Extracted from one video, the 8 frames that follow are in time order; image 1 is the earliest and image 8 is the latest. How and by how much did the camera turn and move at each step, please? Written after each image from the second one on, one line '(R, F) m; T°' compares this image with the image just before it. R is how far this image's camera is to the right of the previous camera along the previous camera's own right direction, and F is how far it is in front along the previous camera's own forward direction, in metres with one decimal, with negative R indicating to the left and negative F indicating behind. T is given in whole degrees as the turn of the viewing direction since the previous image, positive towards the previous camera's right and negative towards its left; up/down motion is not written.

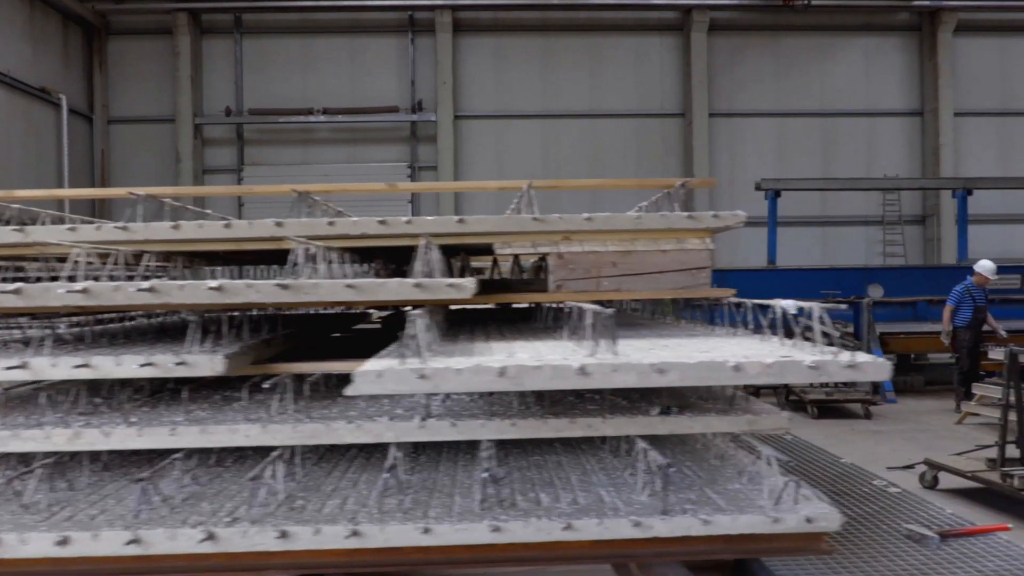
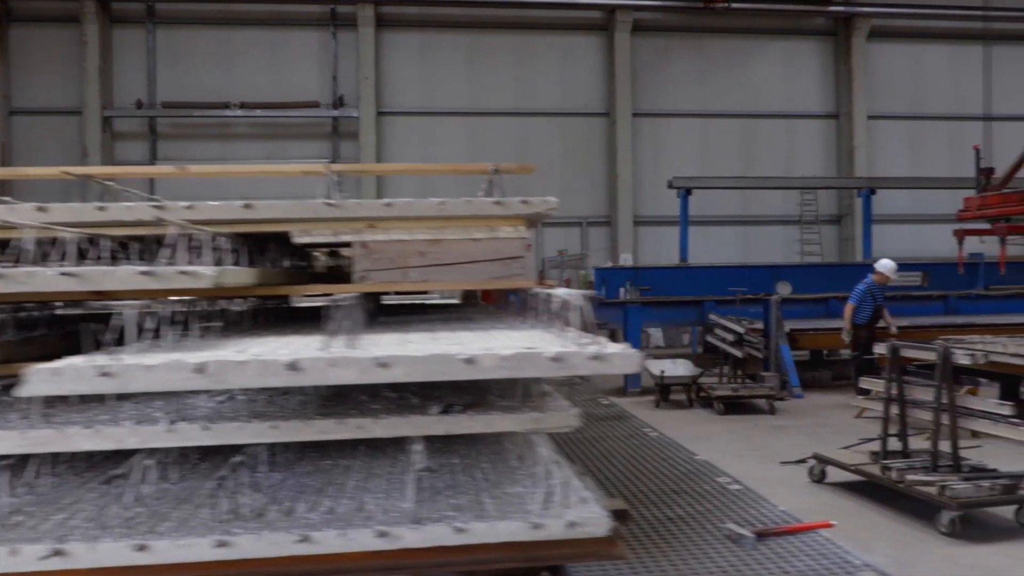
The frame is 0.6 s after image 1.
(+0.3, +0.1) m; +4°
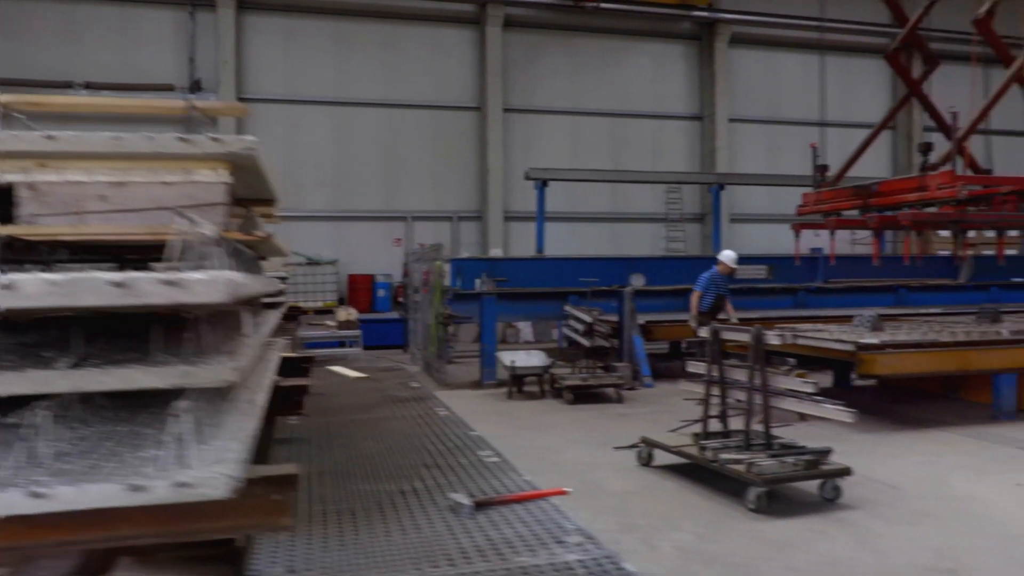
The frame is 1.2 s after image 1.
(+0.4, +0.1) m; +8°
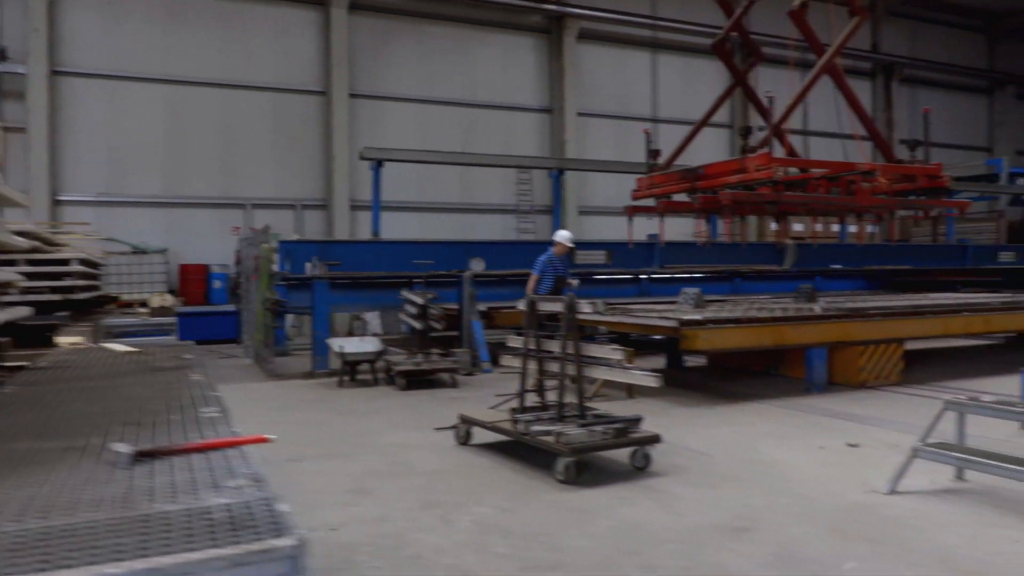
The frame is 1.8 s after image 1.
(+0.3, +0.2) m; +9°
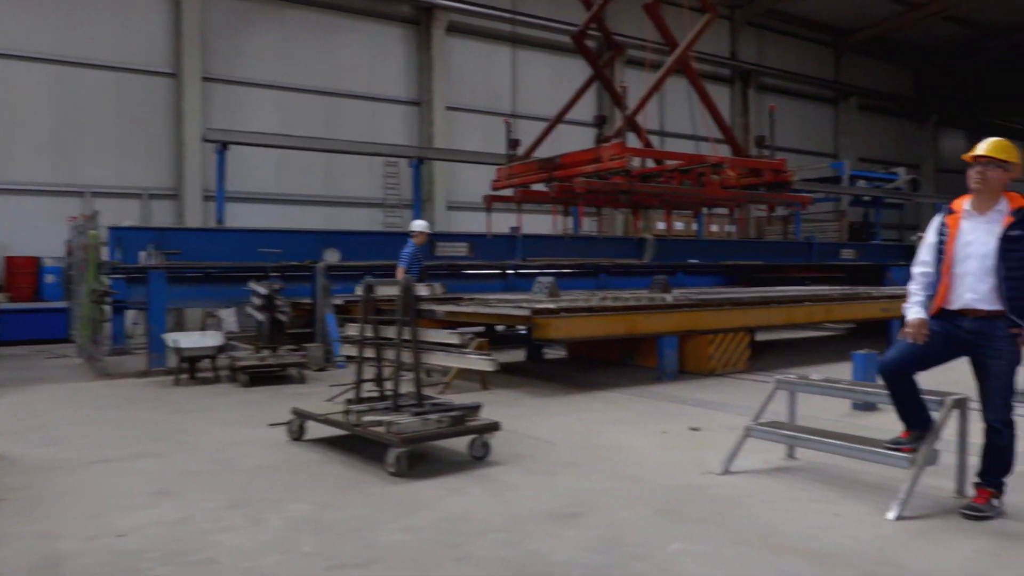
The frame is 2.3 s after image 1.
(+0.2, +0.2) m; +9°
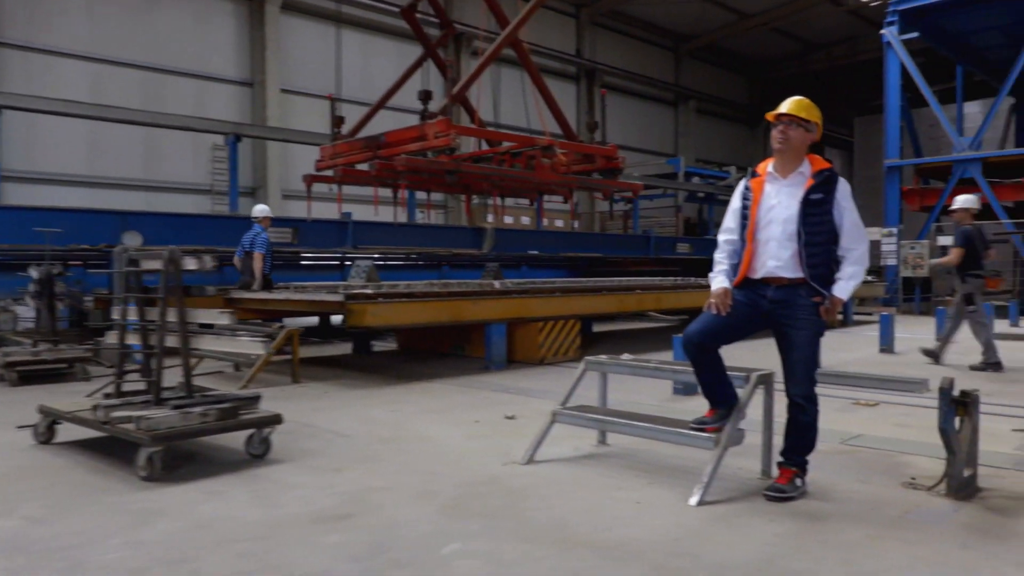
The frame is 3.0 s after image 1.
(+0.3, +0.4) m; +10°
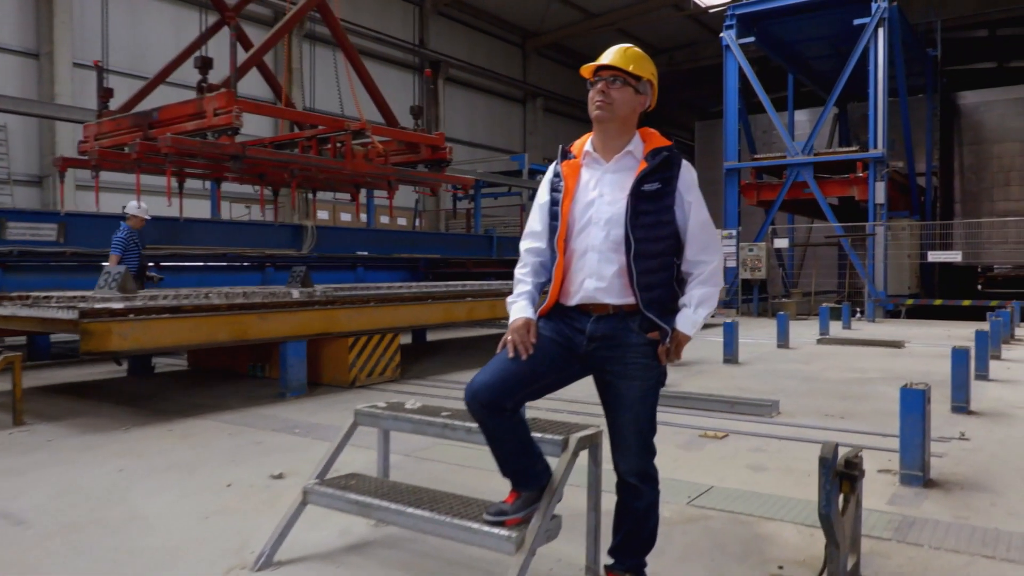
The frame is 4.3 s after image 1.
(+0.3, +0.9) m; +10°
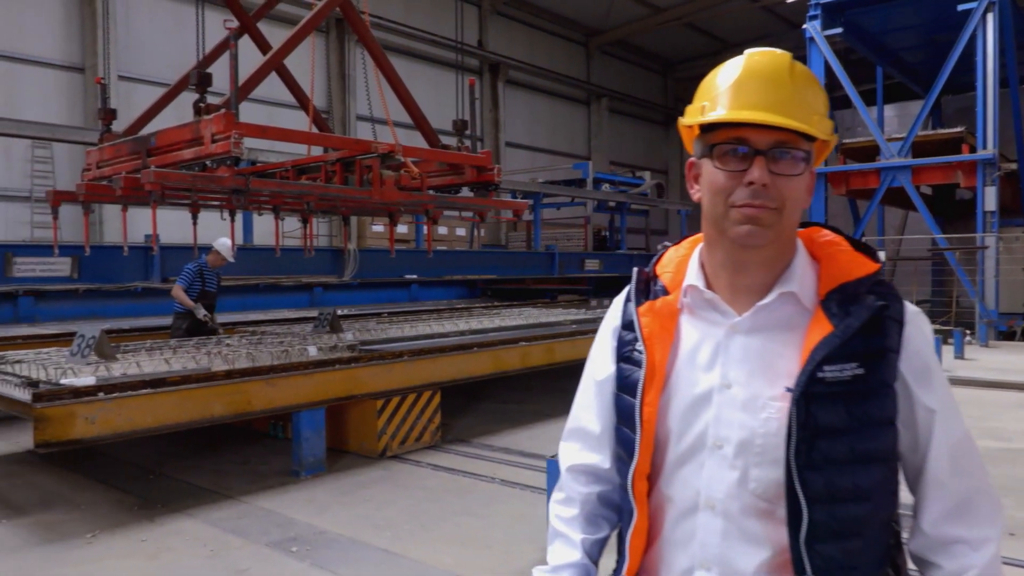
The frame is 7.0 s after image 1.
(0.0, +0.9) m; -5°
